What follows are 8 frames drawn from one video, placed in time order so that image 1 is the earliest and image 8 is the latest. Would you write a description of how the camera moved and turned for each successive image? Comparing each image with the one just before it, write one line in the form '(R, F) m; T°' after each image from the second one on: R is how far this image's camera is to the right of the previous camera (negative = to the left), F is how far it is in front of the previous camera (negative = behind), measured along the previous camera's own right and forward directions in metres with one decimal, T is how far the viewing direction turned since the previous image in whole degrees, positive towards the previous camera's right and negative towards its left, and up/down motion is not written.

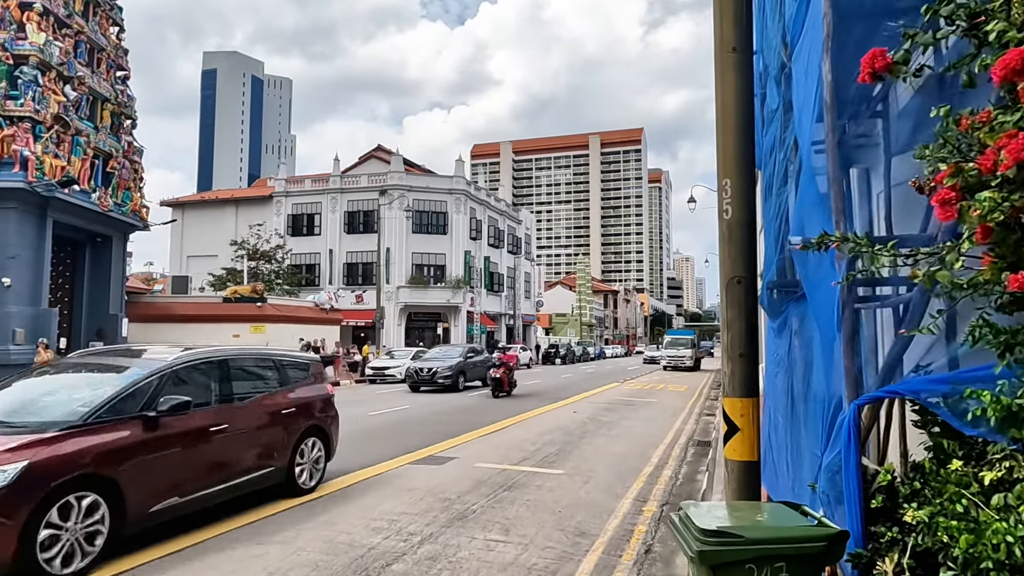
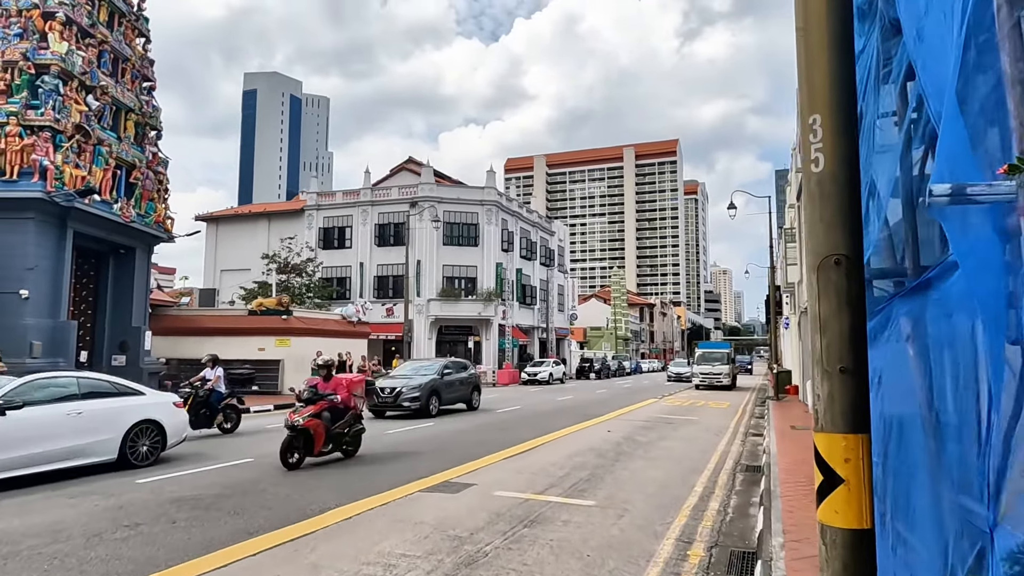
(+0.1, +1.0) m; -3°
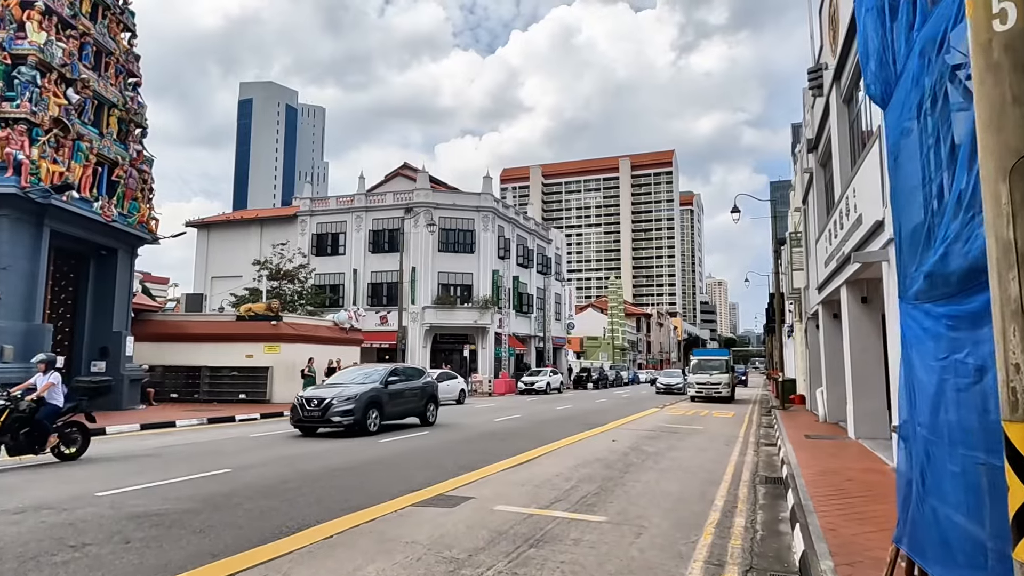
(-0.1, +0.8) m; 0°
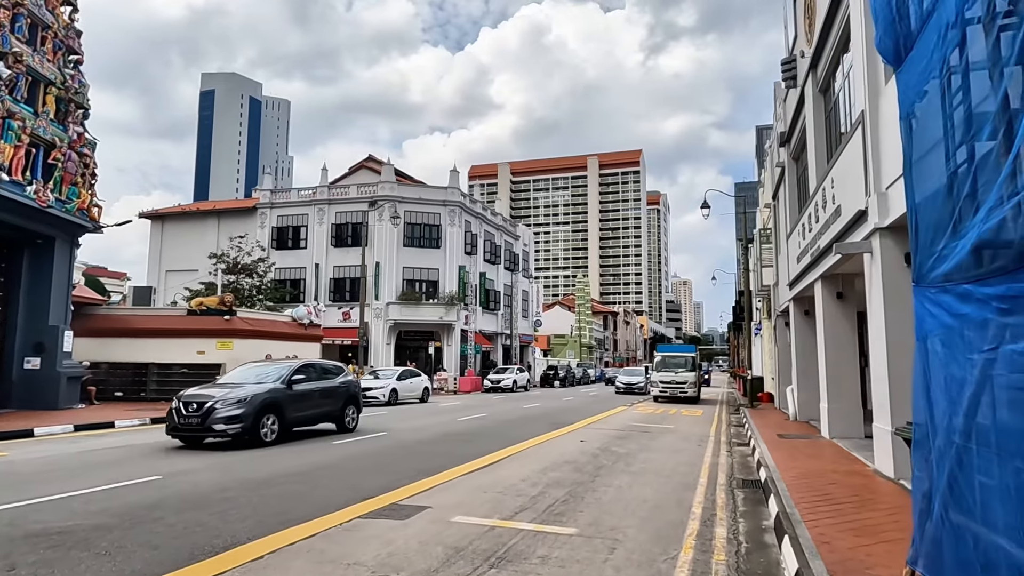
(+0.1, +0.7) m; +3°
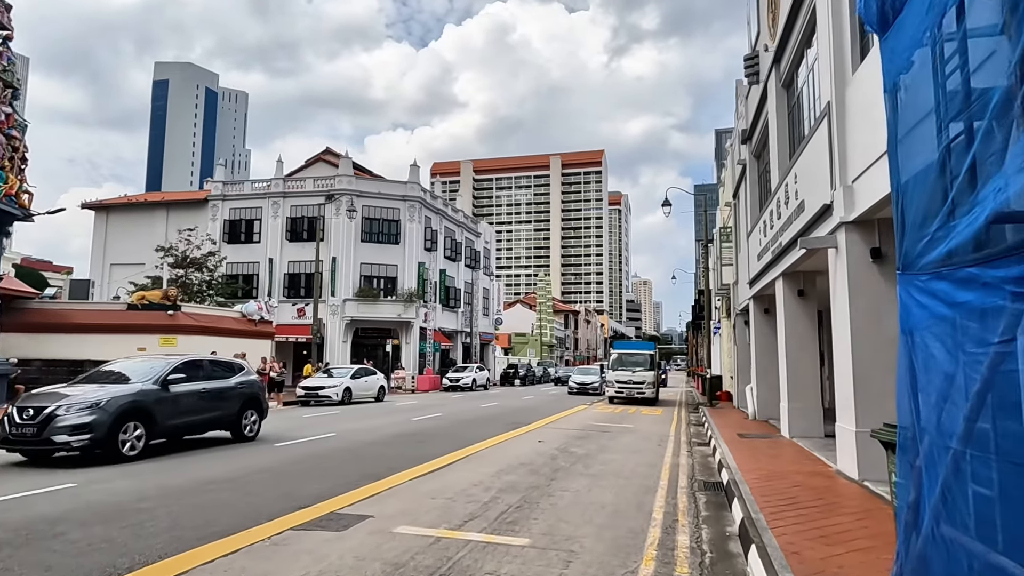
(+0.1, +0.5) m; +3°
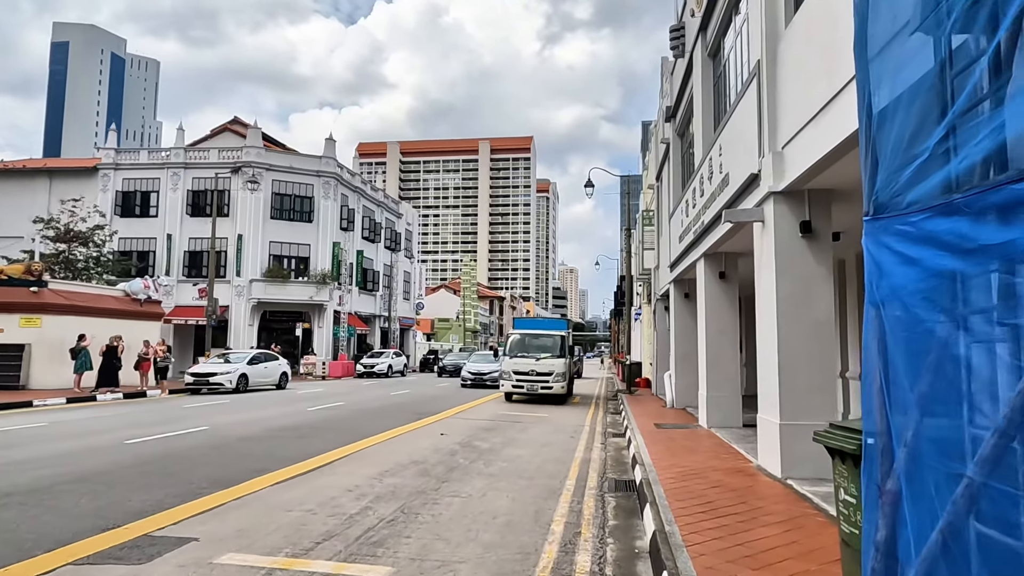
(+0.5, +1.2) m; +6°
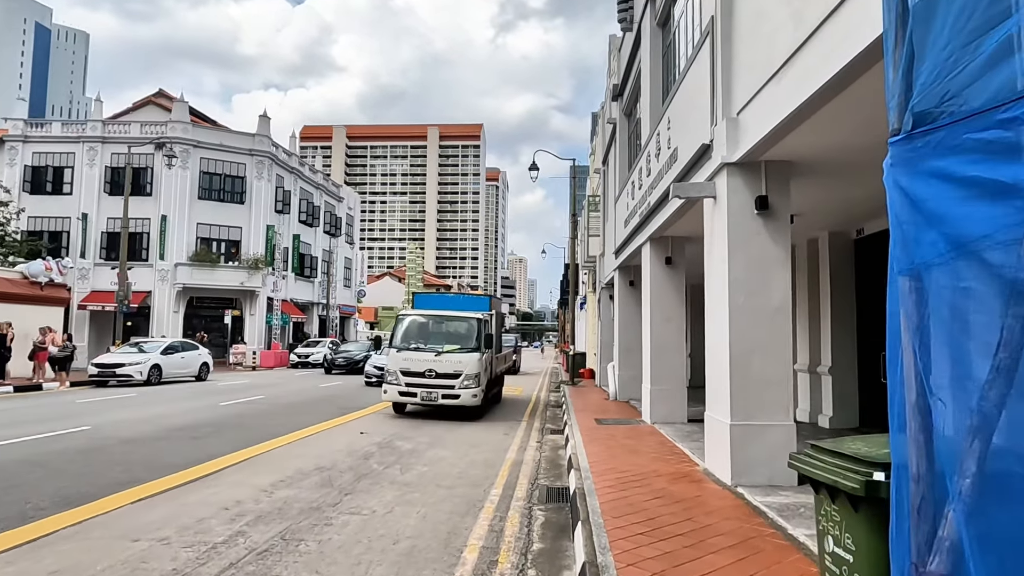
(+0.3, +1.0) m; +4°
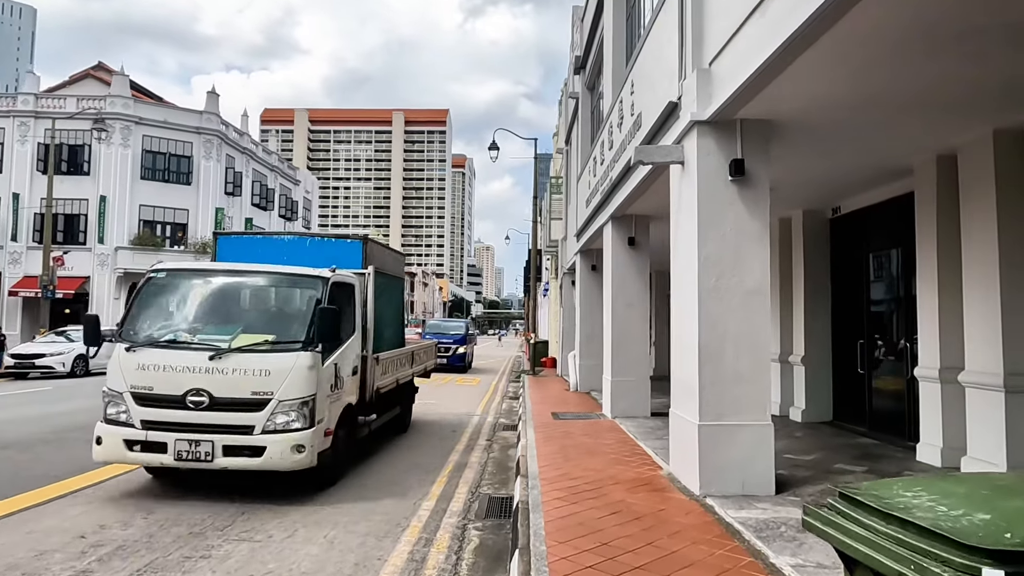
(+0.3, +1.0) m; +3°
